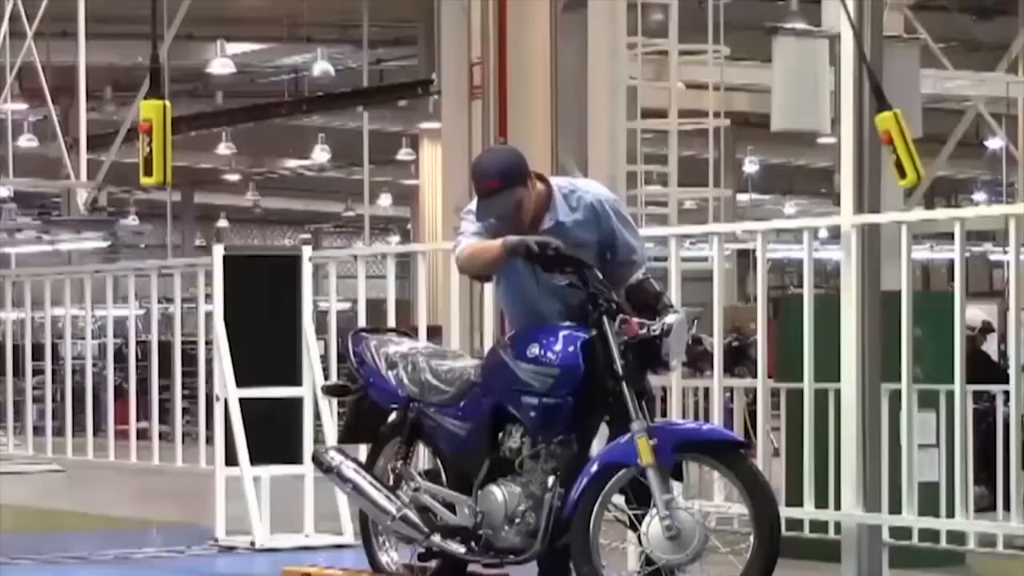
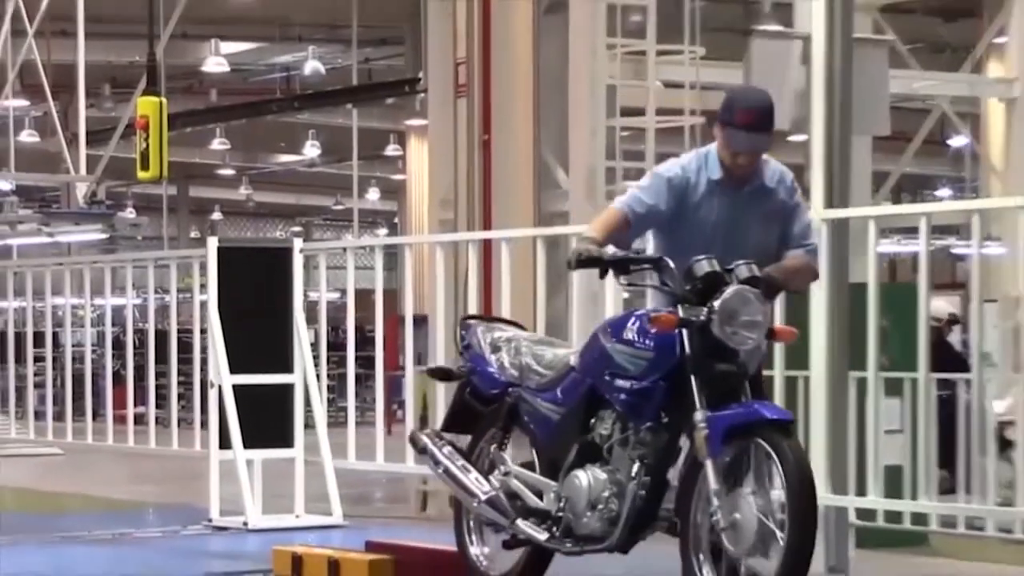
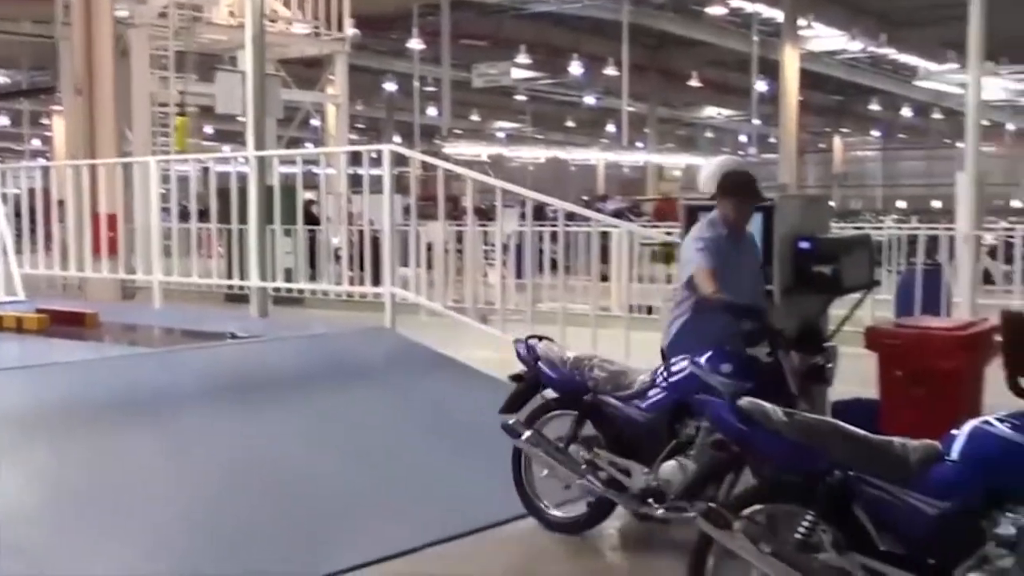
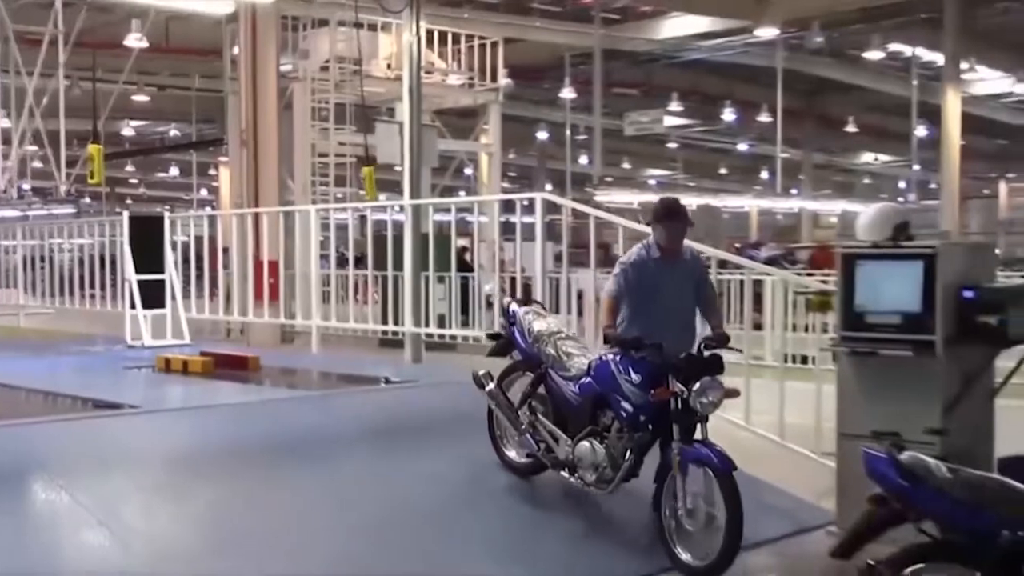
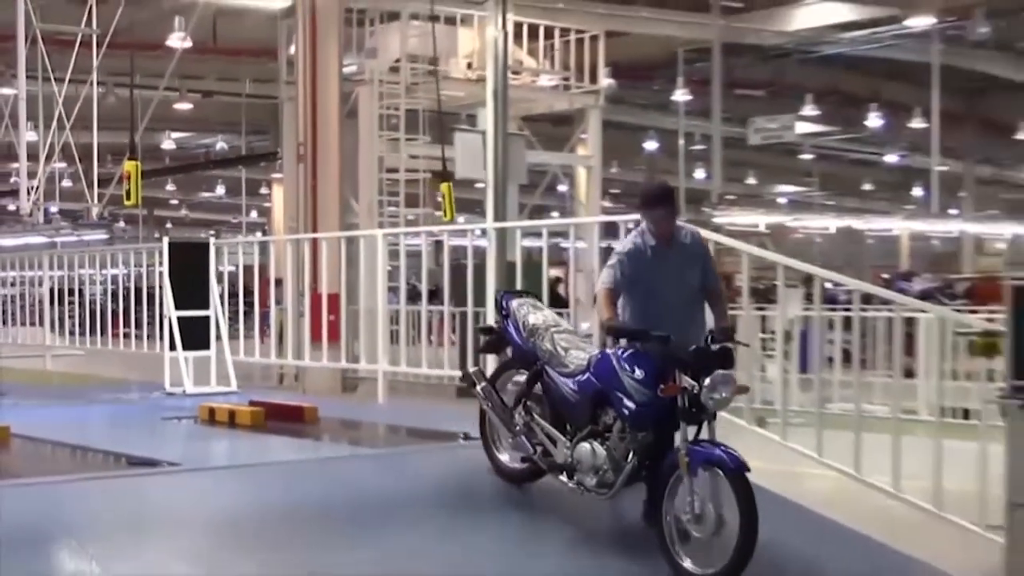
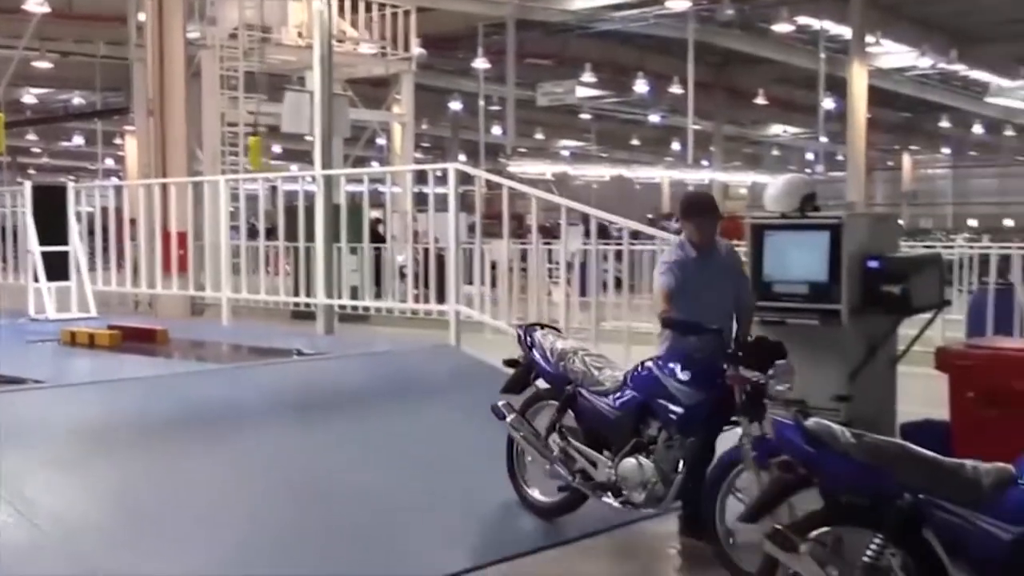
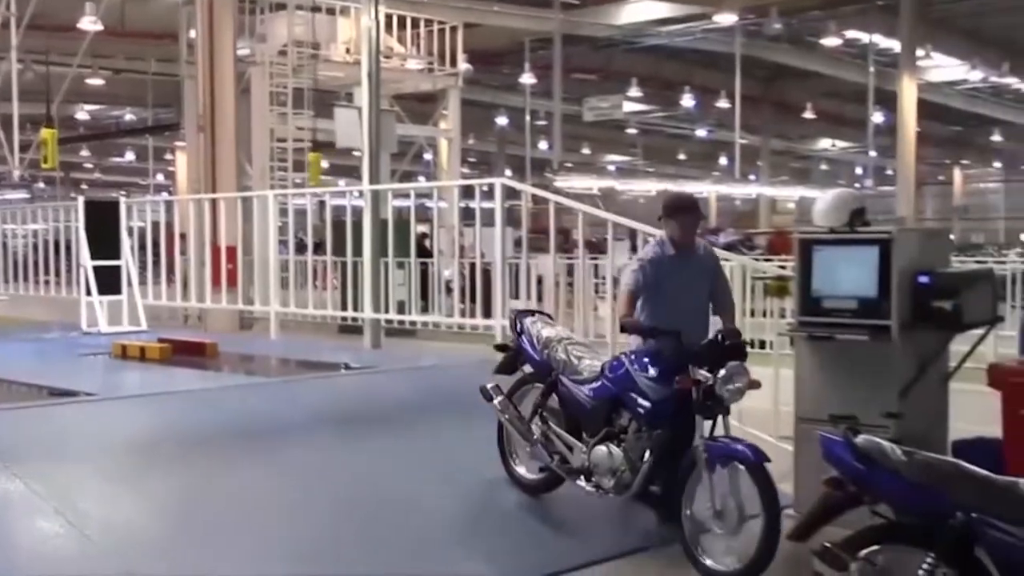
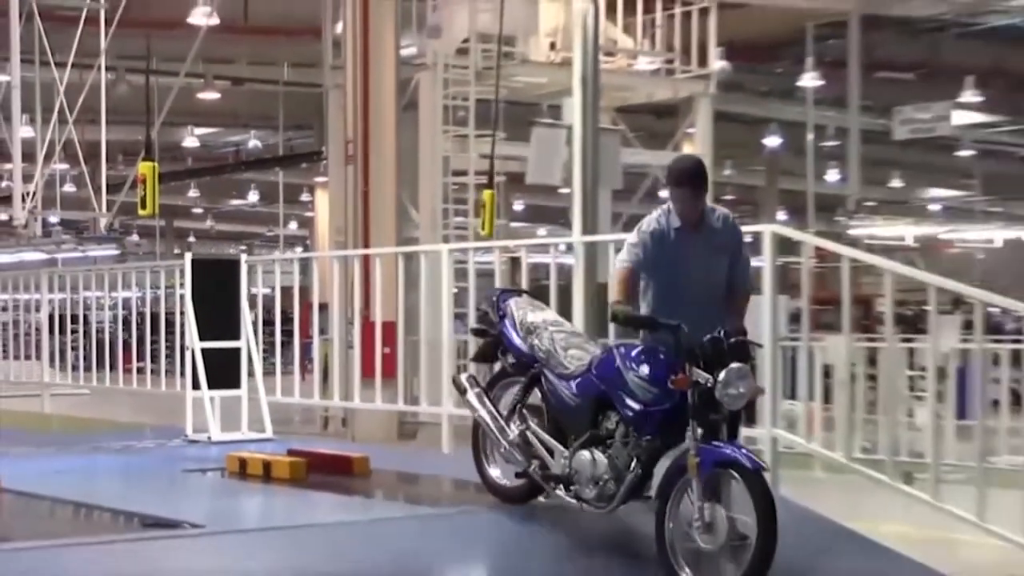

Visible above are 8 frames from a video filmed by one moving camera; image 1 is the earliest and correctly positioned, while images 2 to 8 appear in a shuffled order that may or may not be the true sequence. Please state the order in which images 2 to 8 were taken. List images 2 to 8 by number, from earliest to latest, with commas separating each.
2, 8, 5, 4, 7, 6, 3
